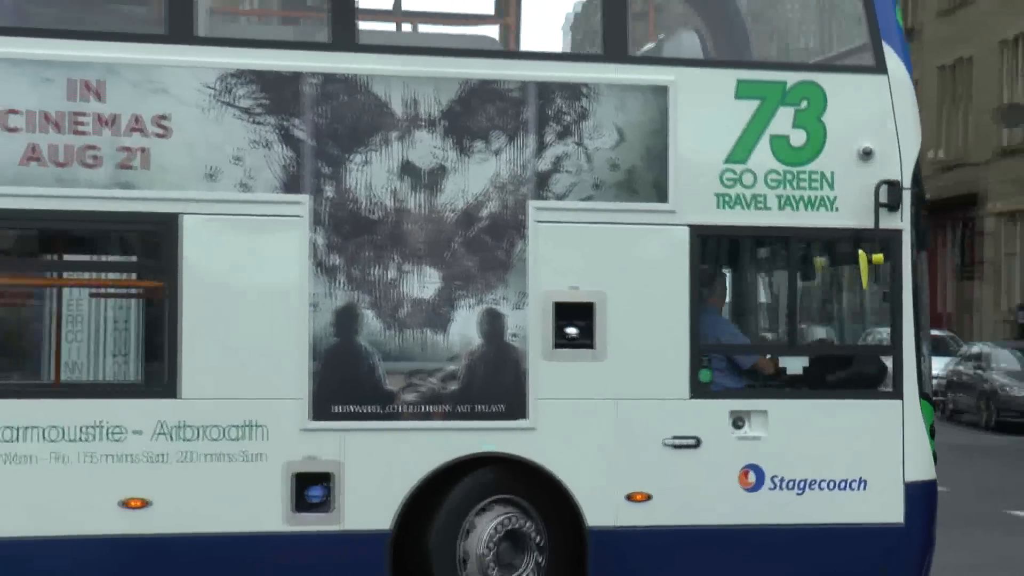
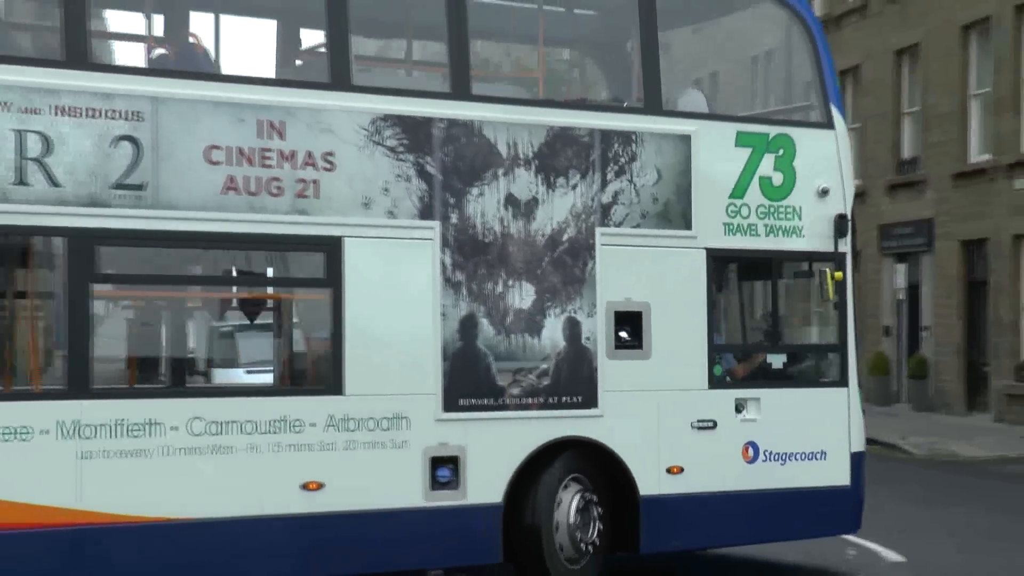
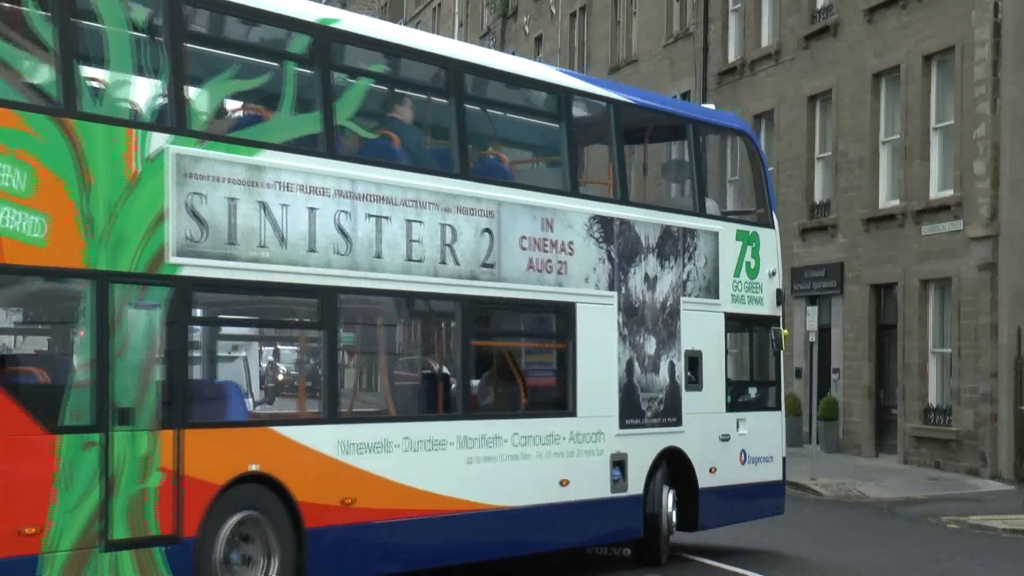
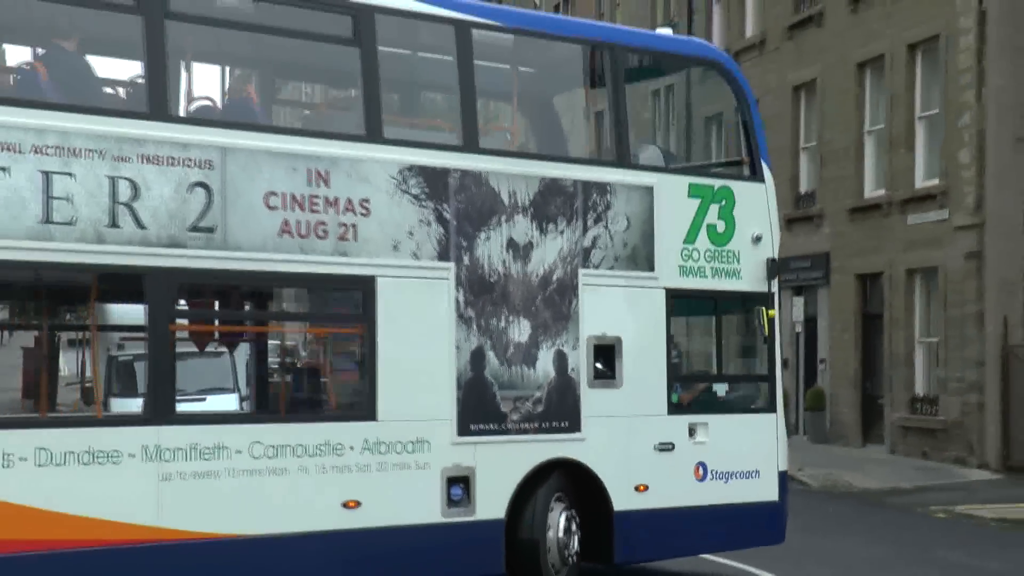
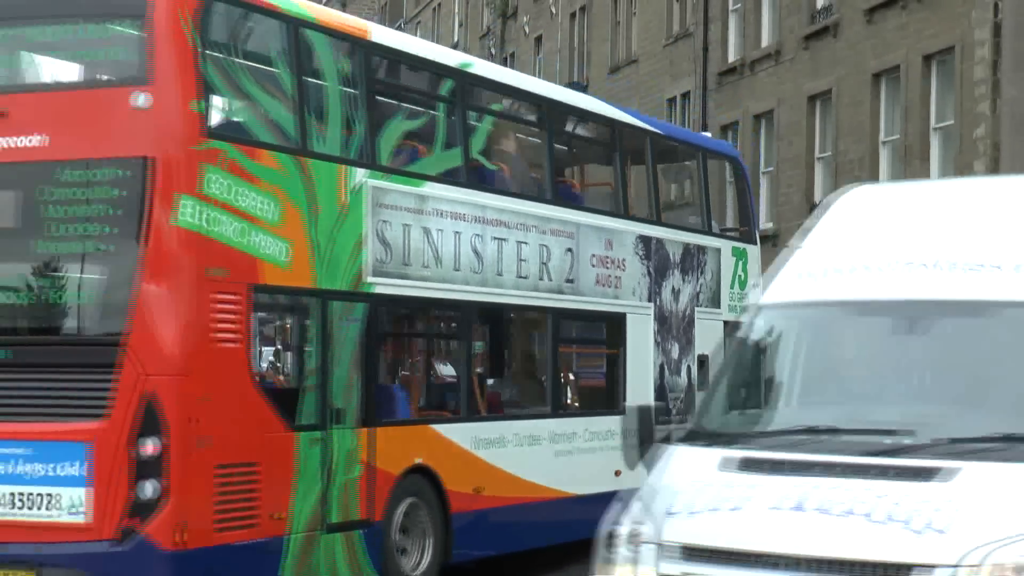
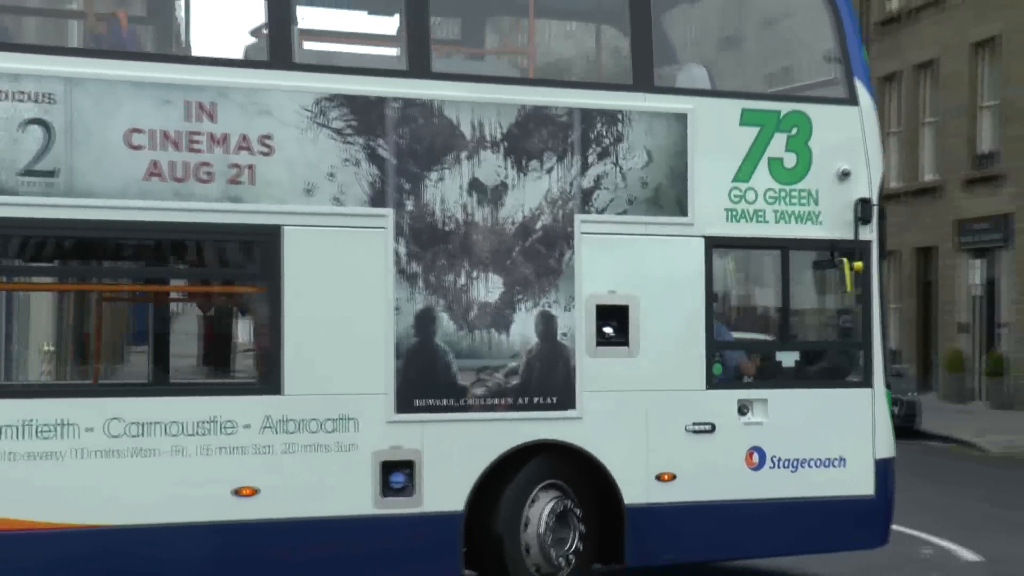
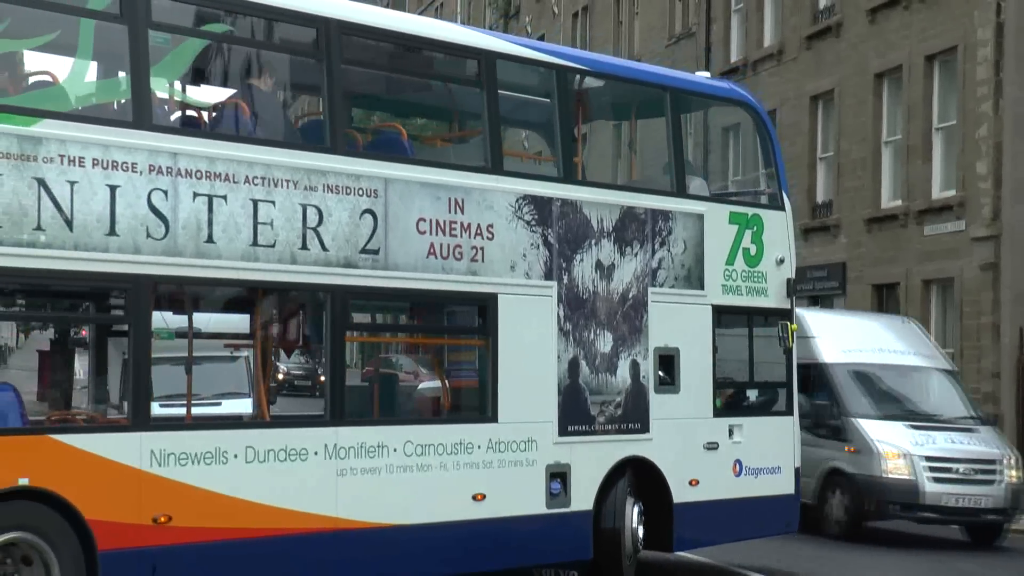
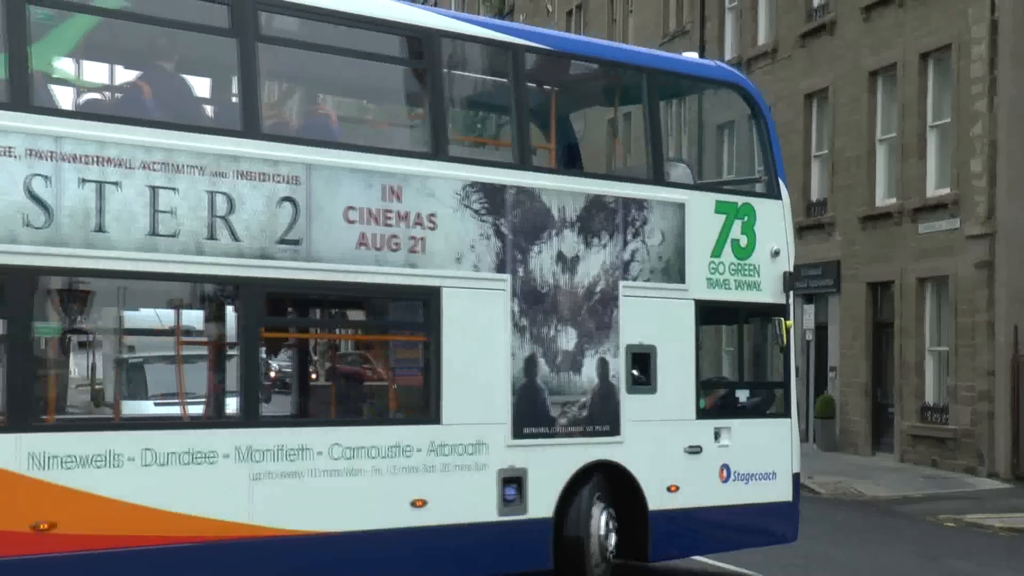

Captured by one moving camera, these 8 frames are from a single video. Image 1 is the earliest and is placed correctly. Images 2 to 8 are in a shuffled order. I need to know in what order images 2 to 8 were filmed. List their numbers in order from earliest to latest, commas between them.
6, 2, 4, 8, 7, 3, 5
